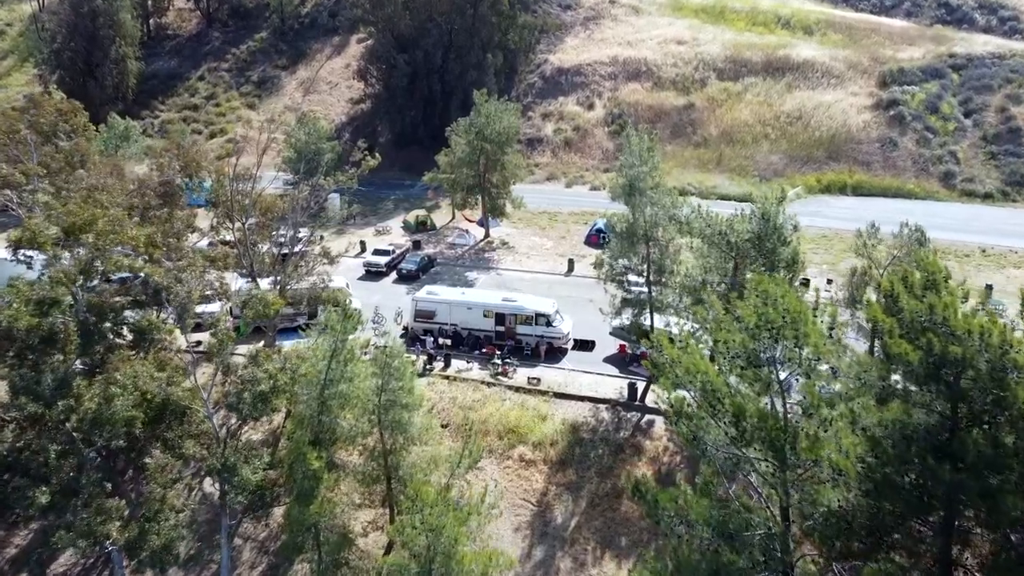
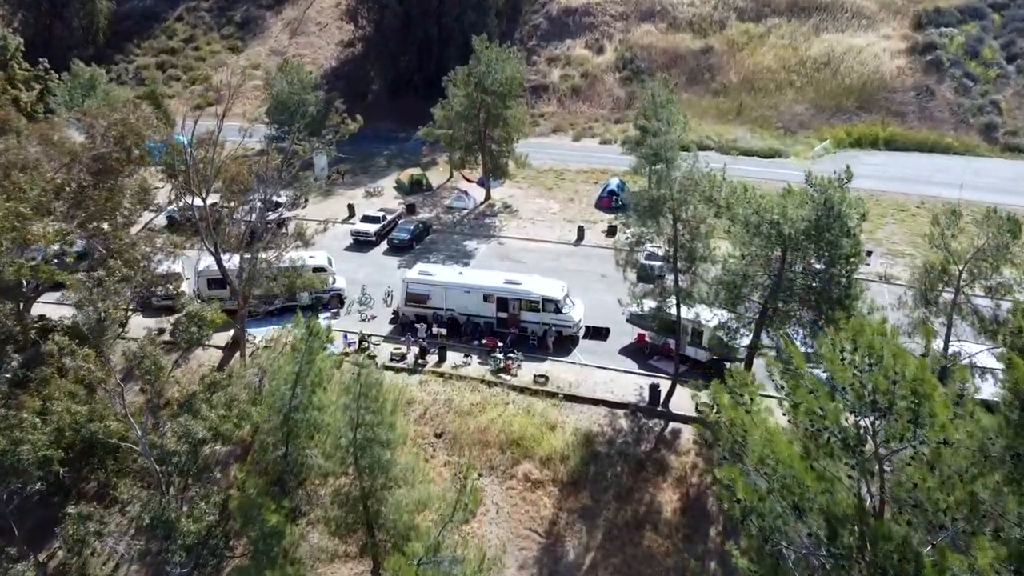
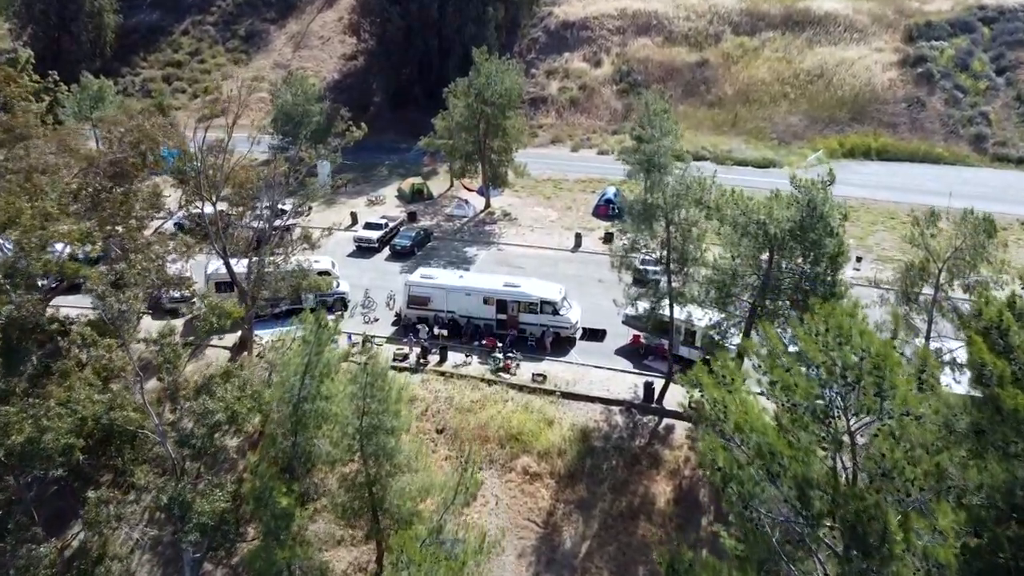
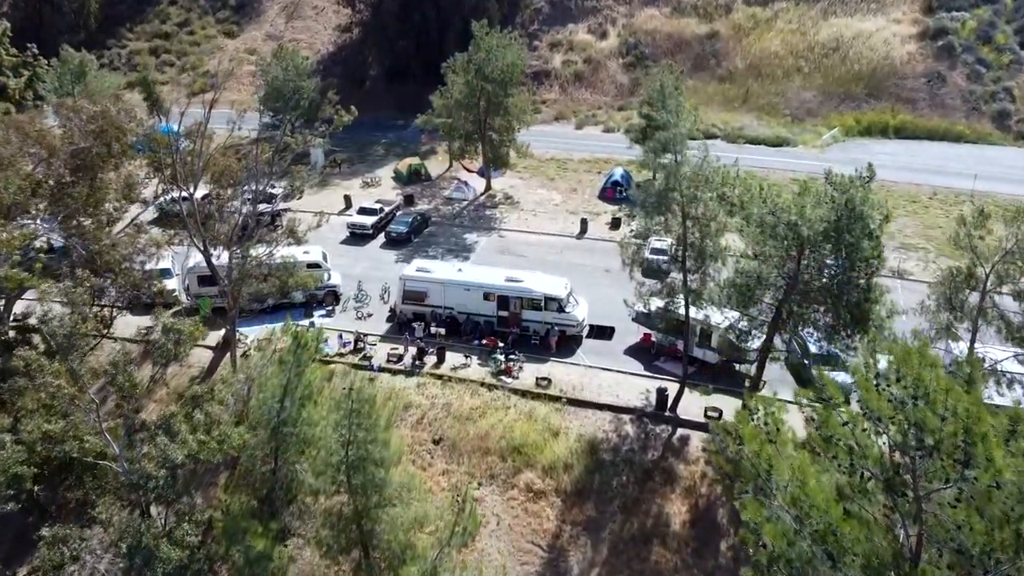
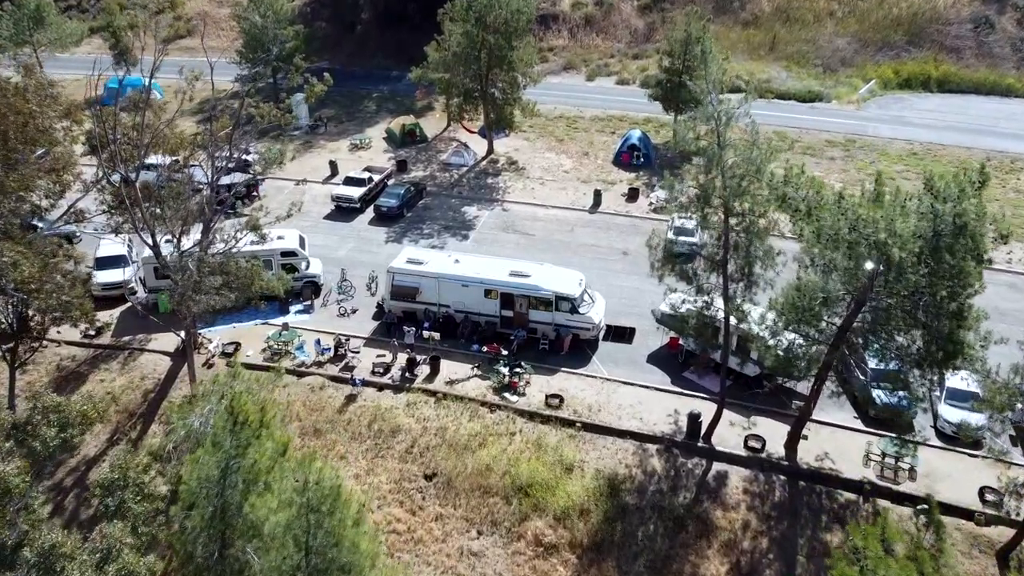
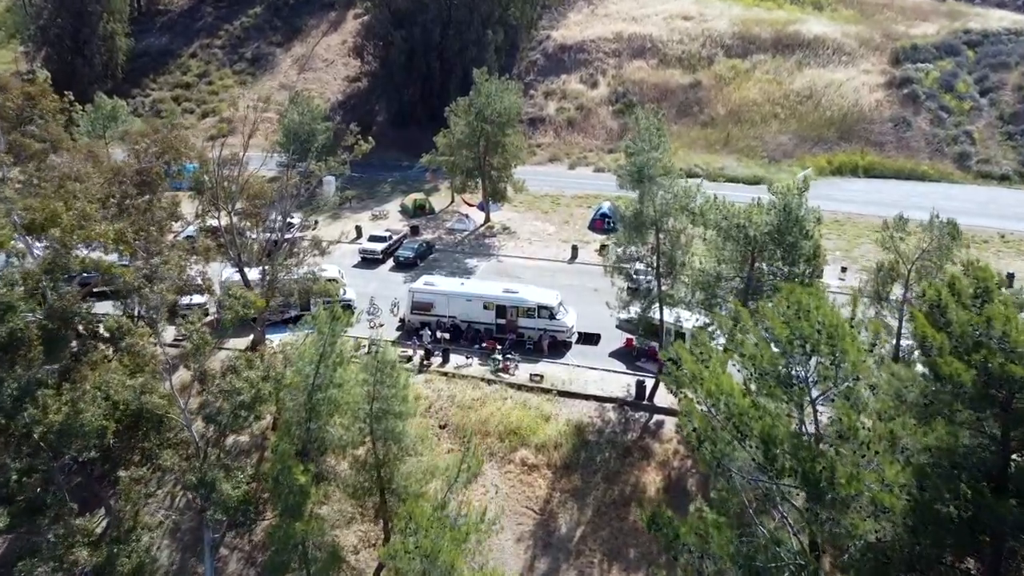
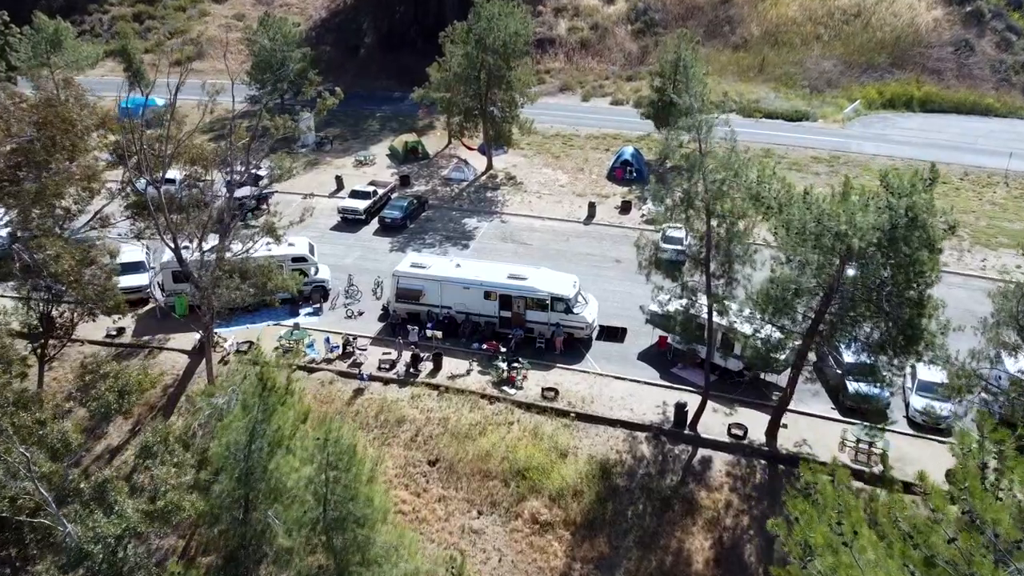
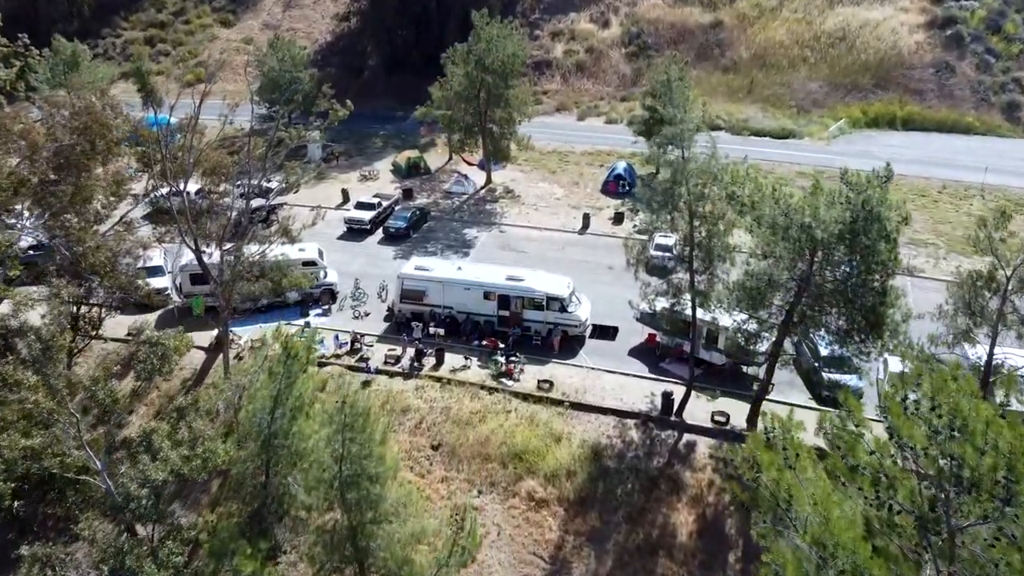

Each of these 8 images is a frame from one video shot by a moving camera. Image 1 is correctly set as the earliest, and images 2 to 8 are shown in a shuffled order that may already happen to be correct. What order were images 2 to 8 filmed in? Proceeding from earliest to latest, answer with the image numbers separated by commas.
6, 3, 2, 4, 8, 7, 5
